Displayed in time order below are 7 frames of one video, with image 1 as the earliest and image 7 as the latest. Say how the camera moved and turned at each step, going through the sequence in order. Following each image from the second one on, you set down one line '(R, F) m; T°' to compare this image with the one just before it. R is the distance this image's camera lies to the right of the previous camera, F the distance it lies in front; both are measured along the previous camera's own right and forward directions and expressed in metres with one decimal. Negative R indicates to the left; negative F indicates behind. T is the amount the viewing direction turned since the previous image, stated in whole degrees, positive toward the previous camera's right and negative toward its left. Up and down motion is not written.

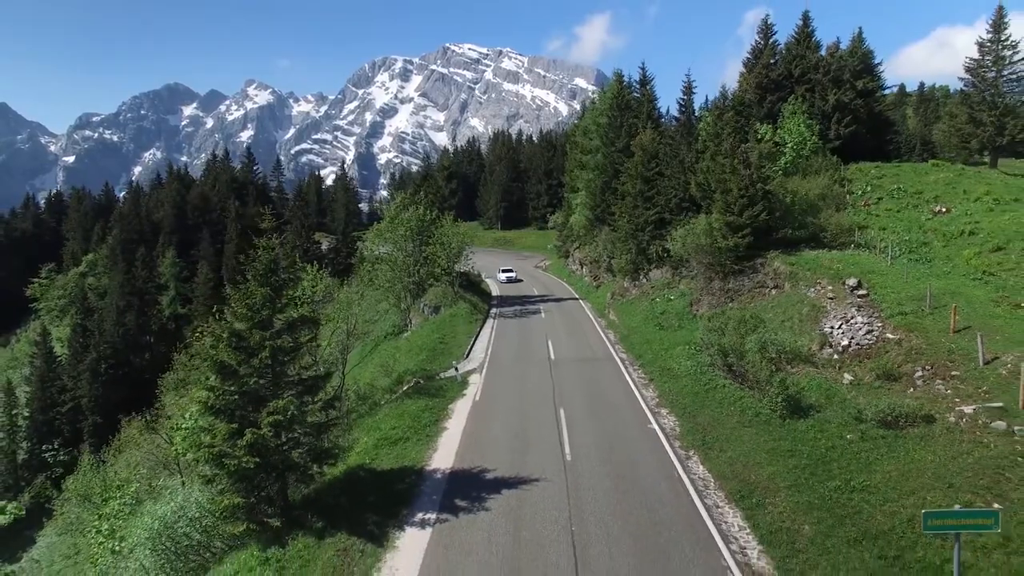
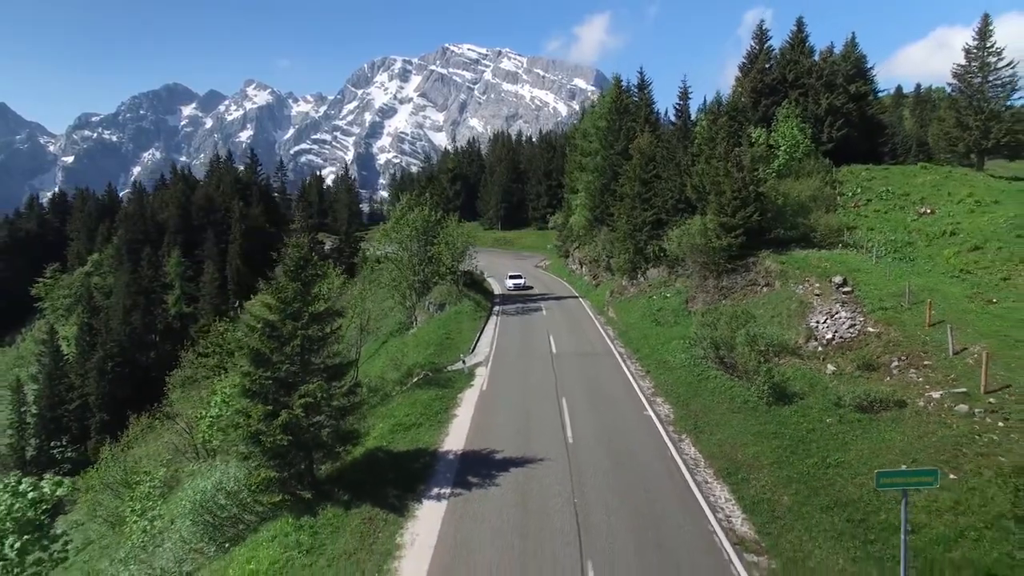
(-0.2, -1.3) m; 0°
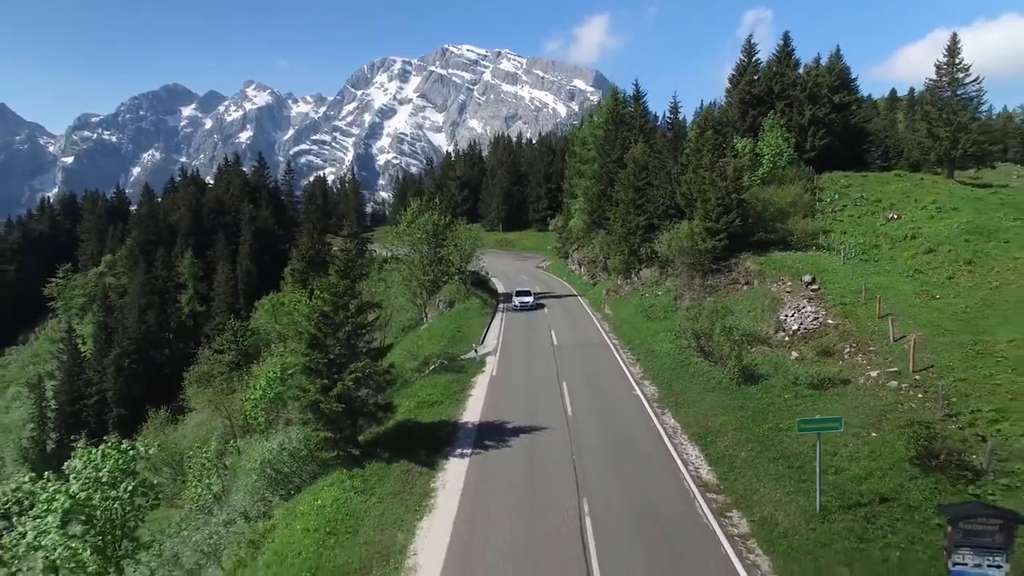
(-0.3, -3.2) m; 0°
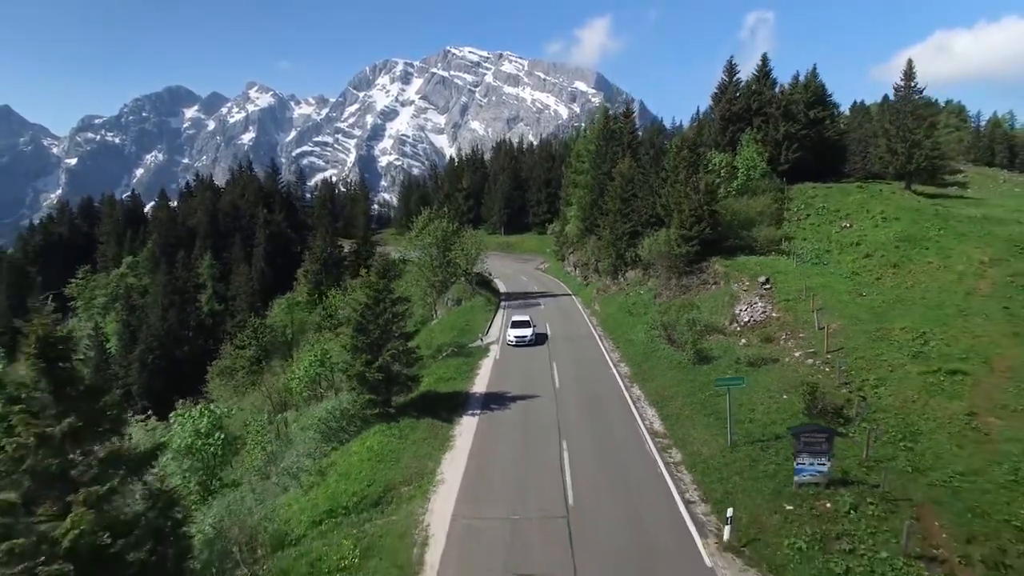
(+0.1, -5.2) m; 0°
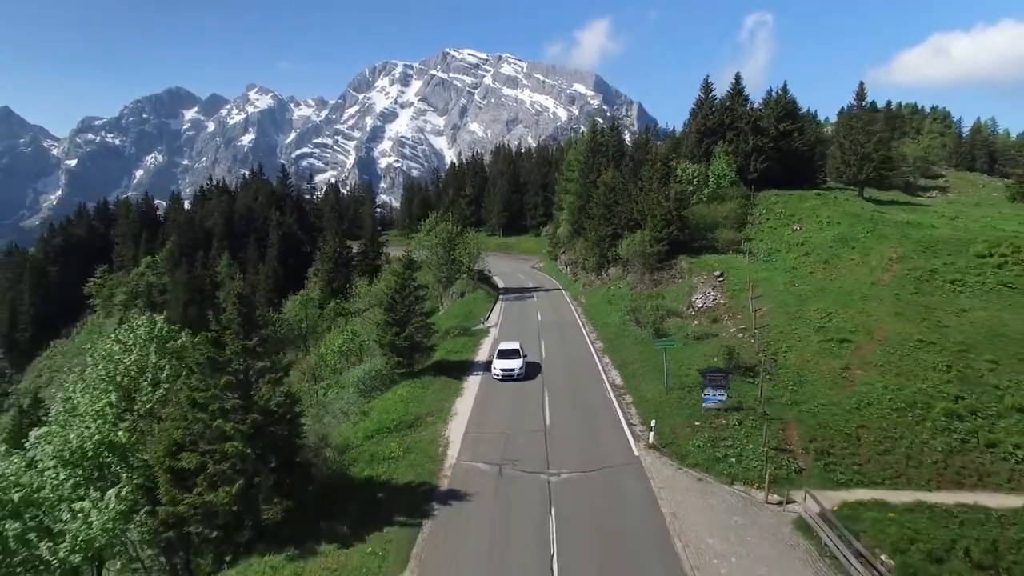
(+0.1, -6.6) m; 0°
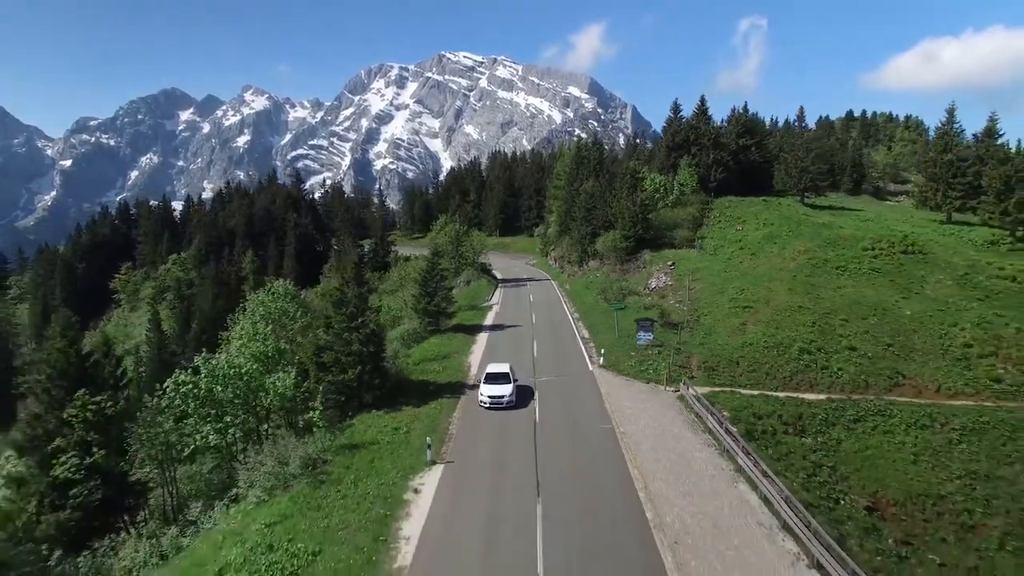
(-0.2, -11.1) m; 0°
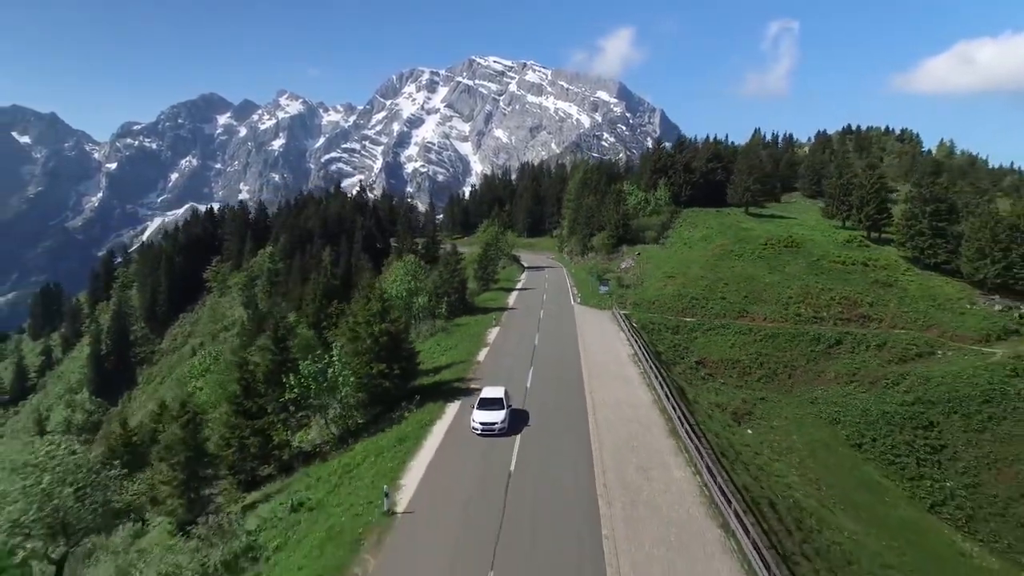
(+0.8, -26.7) m; -2°
